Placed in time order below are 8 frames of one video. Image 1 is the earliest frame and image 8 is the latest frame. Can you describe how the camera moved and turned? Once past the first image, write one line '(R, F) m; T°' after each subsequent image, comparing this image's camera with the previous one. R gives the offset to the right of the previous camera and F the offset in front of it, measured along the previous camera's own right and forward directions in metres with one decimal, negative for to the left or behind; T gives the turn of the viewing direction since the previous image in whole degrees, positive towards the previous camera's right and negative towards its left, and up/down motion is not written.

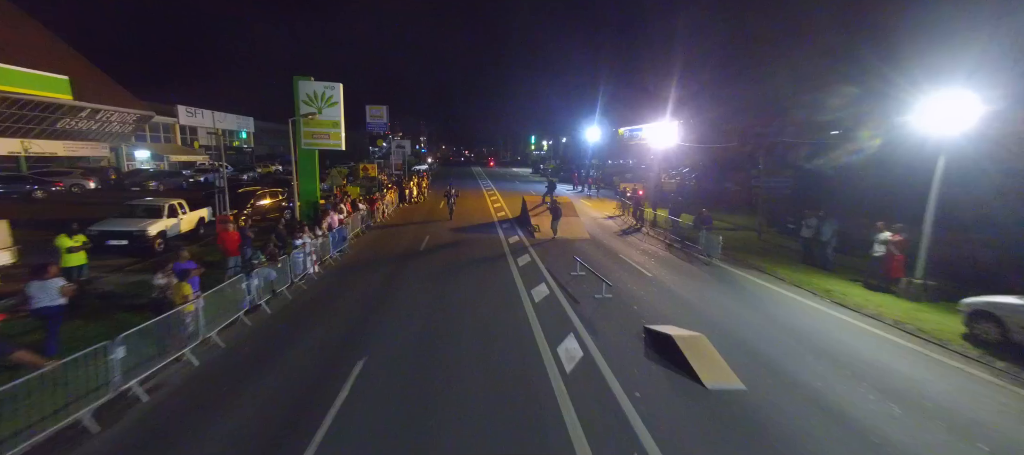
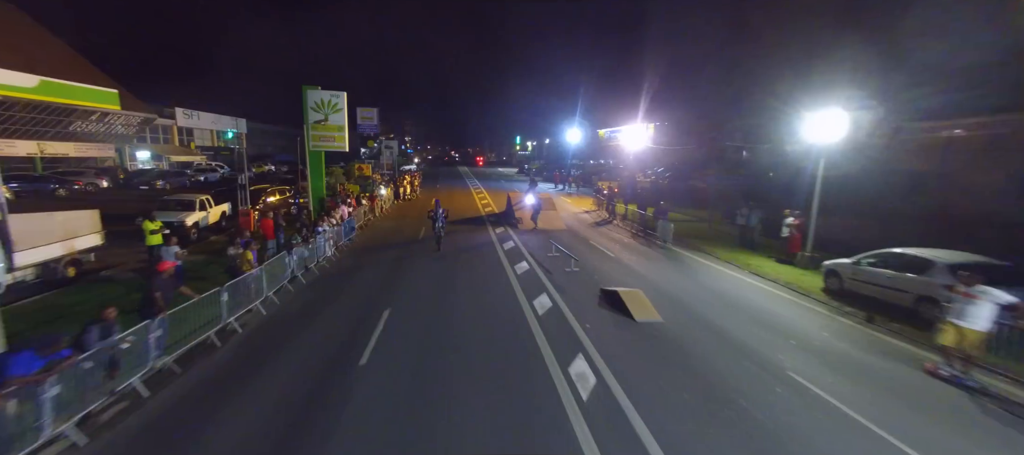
(0.0, -3.2) m; +2°
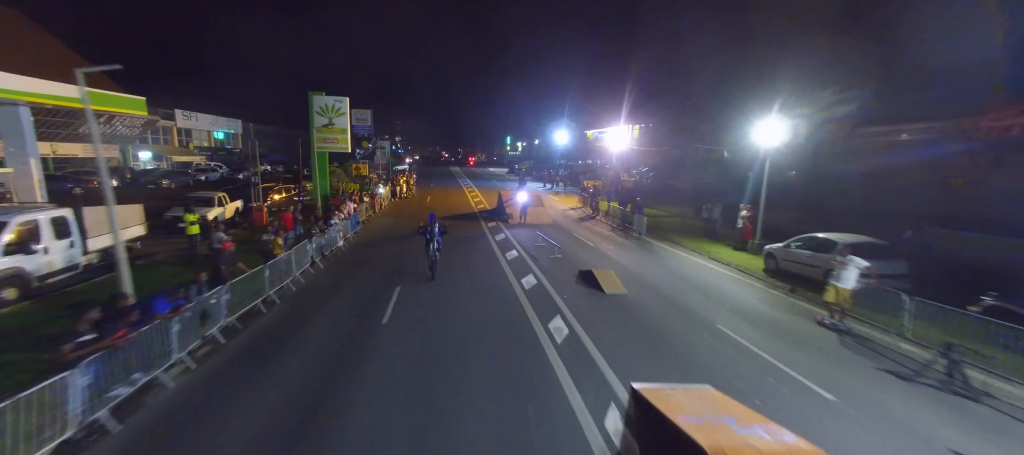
(0.0, -2.2) m; +1°
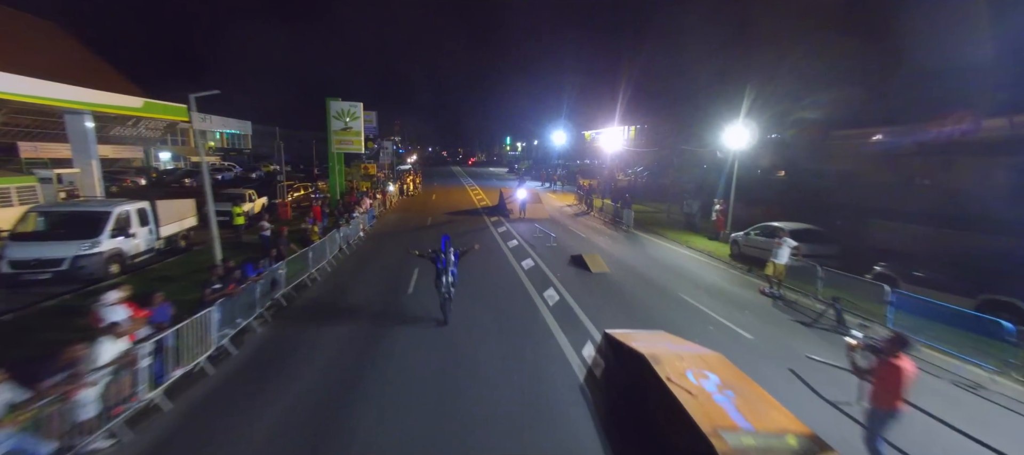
(-0.1, -2.4) m; 0°
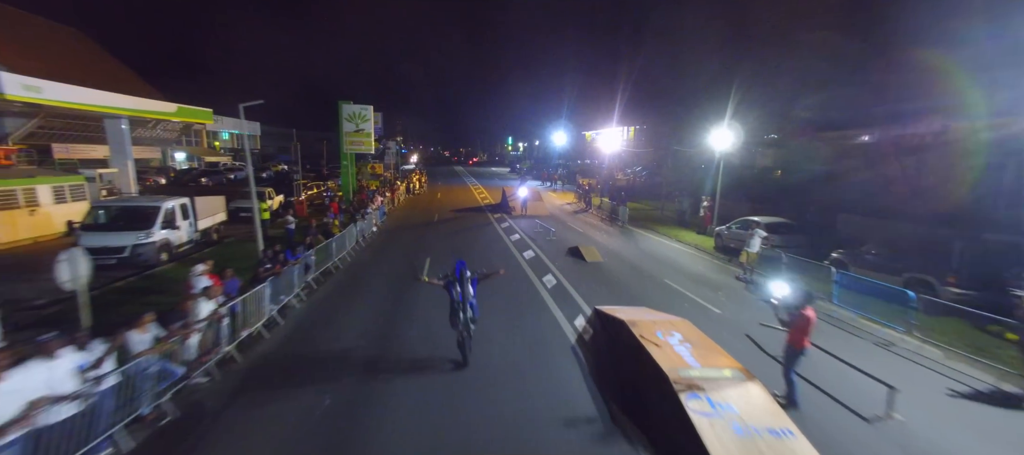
(-0.1, -1.6) m; 0°
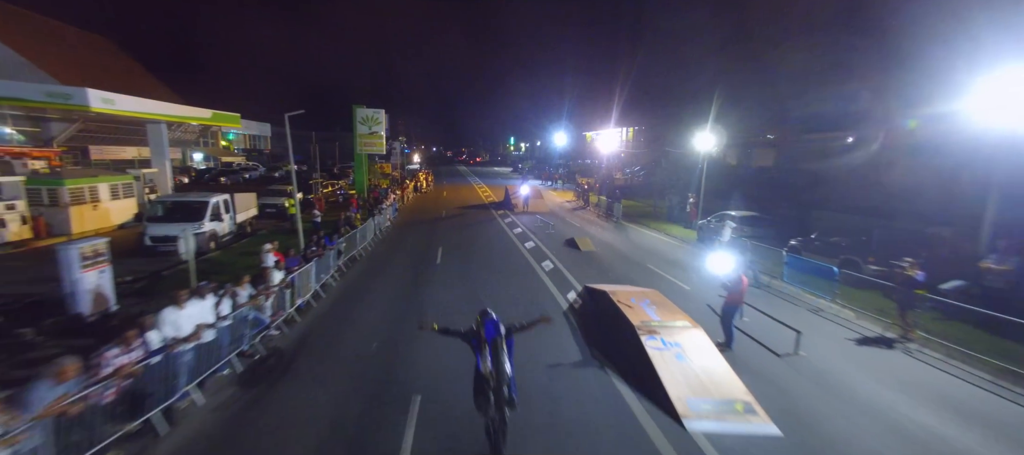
(0.0, -2.0) m; 0°
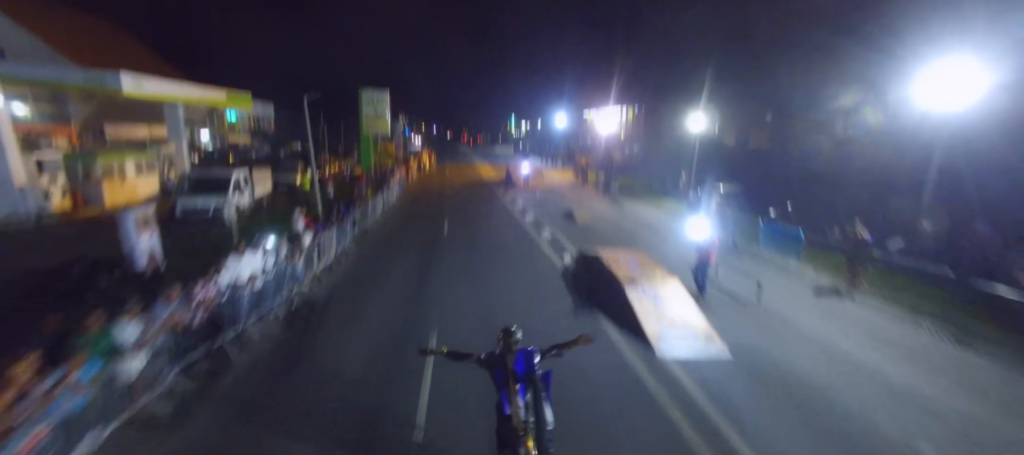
(0.0, -1.2) m; 0°
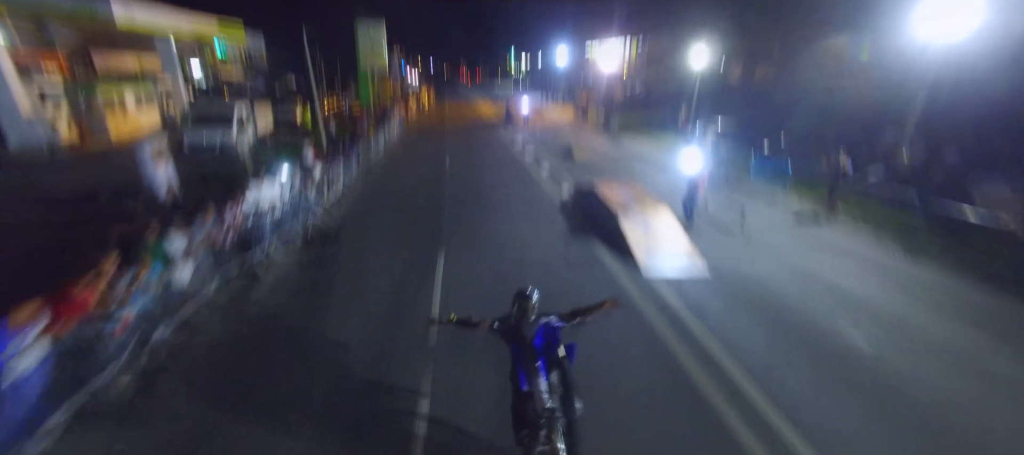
(0.0, -0.6) m; 0°
